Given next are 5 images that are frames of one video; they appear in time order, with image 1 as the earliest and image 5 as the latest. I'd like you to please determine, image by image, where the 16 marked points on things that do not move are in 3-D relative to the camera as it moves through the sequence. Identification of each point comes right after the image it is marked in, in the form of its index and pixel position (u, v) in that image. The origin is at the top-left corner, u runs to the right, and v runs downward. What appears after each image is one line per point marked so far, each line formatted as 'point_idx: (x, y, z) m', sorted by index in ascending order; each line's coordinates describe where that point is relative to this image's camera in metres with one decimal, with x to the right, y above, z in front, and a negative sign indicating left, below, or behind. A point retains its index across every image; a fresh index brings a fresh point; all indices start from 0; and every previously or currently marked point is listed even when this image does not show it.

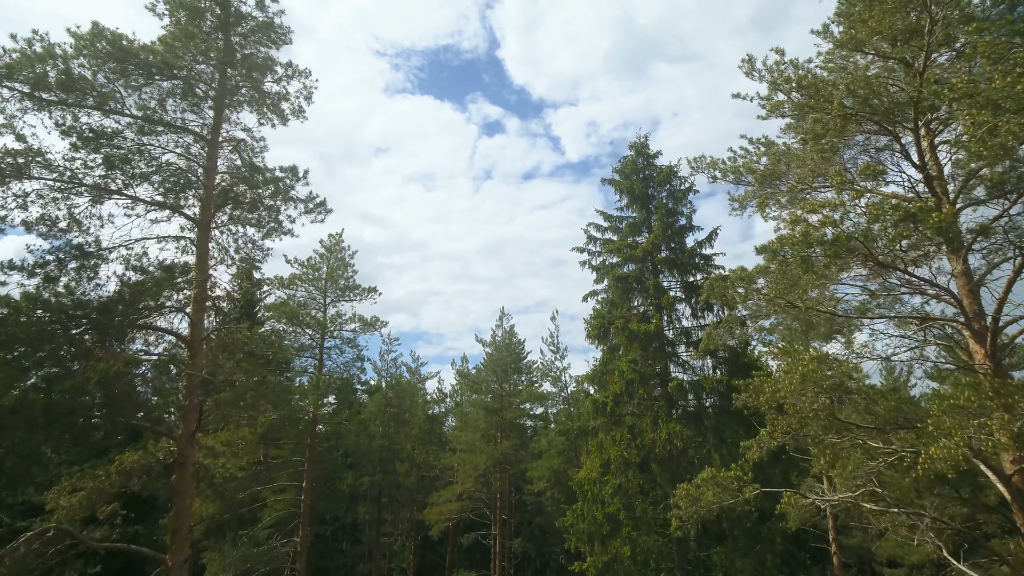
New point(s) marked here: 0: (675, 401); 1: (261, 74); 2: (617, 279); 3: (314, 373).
0: (+5.0, -3.4, +17.1) m
1: (-3.9, +3.3, +8.8) m
2: (+3.6, +0.3, +19.3) m
3: (-6.8, -3.0, +19.6) m
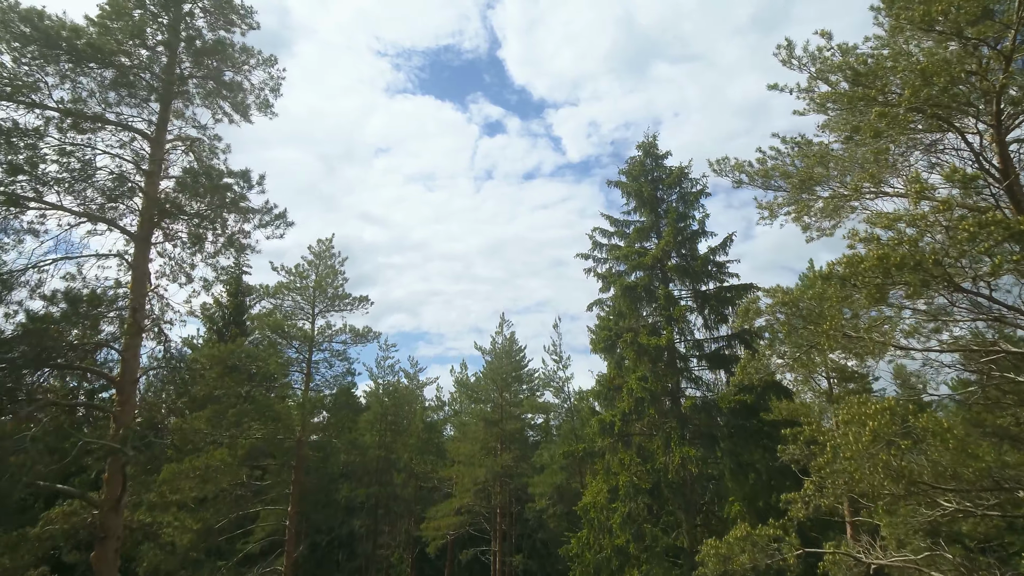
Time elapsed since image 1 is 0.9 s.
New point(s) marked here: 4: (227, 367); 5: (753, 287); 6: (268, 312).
0: (+5.0, -3.7, +15.8) m
1: (-3.9, +3.0, +7.5) m
2: (+3.6, 0.0, +18.1) m
3: (-6.8, -3.3, +18.3) m
4: (-8.9, -2.4, +17.8) m
5: (+7.8, 0.0, +18.2) m
6: (-8.1, -0.8, +18.8) m
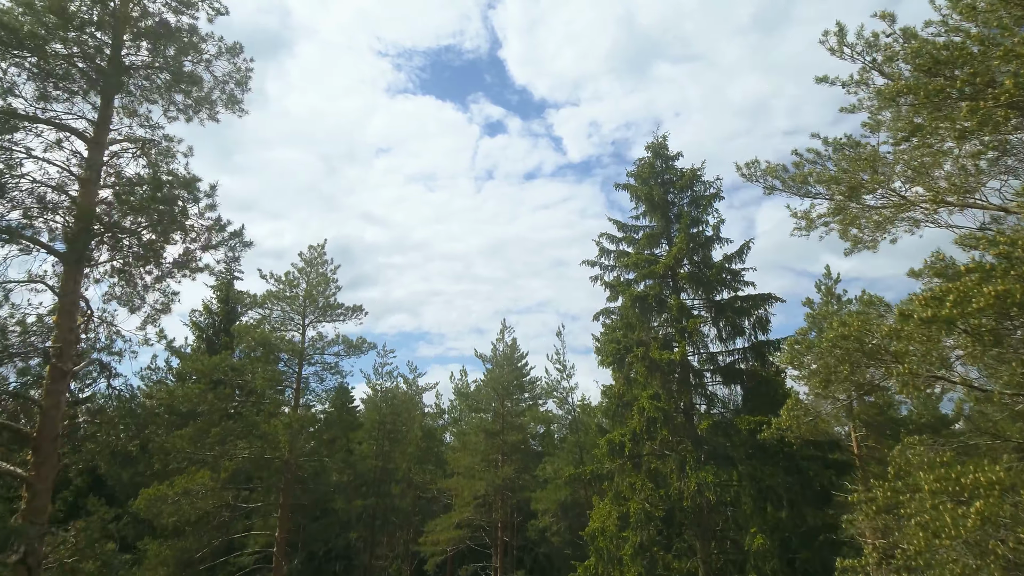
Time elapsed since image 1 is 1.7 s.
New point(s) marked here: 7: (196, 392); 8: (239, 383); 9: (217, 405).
0: (+5.0, -4.0, +14.7) m
1: (-3.8, +2.7, +6.5) m
2: (+3.7, -0.3, +17.0) m
3: (-6.8, -3.6, +17.3) m
4: (-8.8, -2.7, +16.8) m
5: (+7.8, -0.3, +17.1) m
6: (-8.0, -1.1, +17.8) m
7: (-9.2, -3.0, +16.4) m
8: (-8.2, -2.9, +17.2) m
9: (-8.6, -3.4, +16.7) m
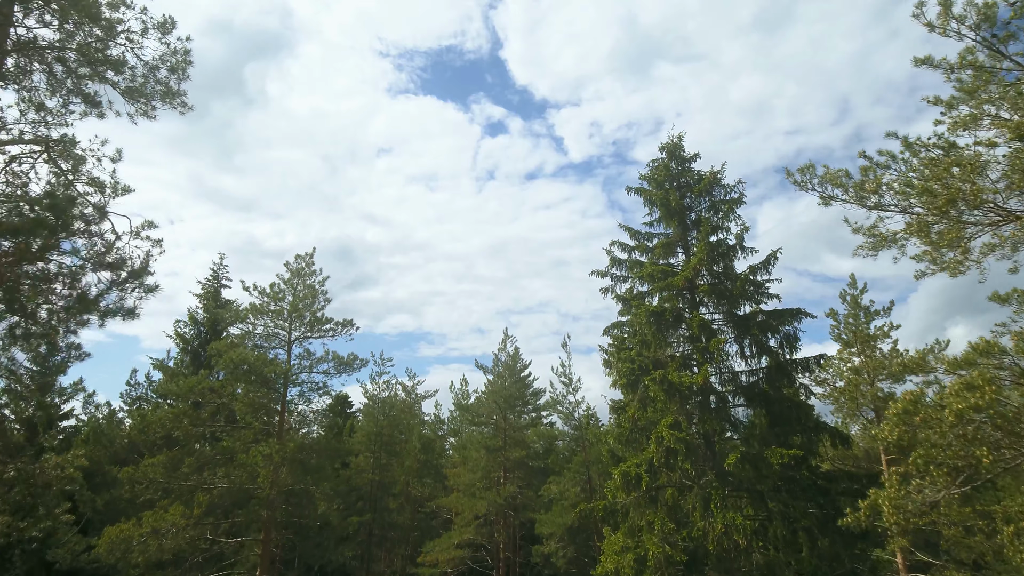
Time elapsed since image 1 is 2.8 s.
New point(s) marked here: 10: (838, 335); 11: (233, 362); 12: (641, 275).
0: (+5.1, -4.4, +13.3) m
1: (-3.8, +2.3, +5.0) m
2: (+3.8, -0.7, +15.5) m
3: (-6.6, -4.0, +15.8) m
4: (-8.7, -3.1, +15.3) m
5: (+7.9, -0.7, +15.6) m
6: (-7.9, -1.5, +16.3) m
7: (-9.1, -3.4, +15.0) m
8: (-8.1, -3.3, +15.7) m
9: (-8.5, -3.8, +15.2) m
10: (+11.2, -1.6, +19.5) m
11: (-7.6, -2.0, +15.4) m
12: (+3.7, +0.4, +16.4) m
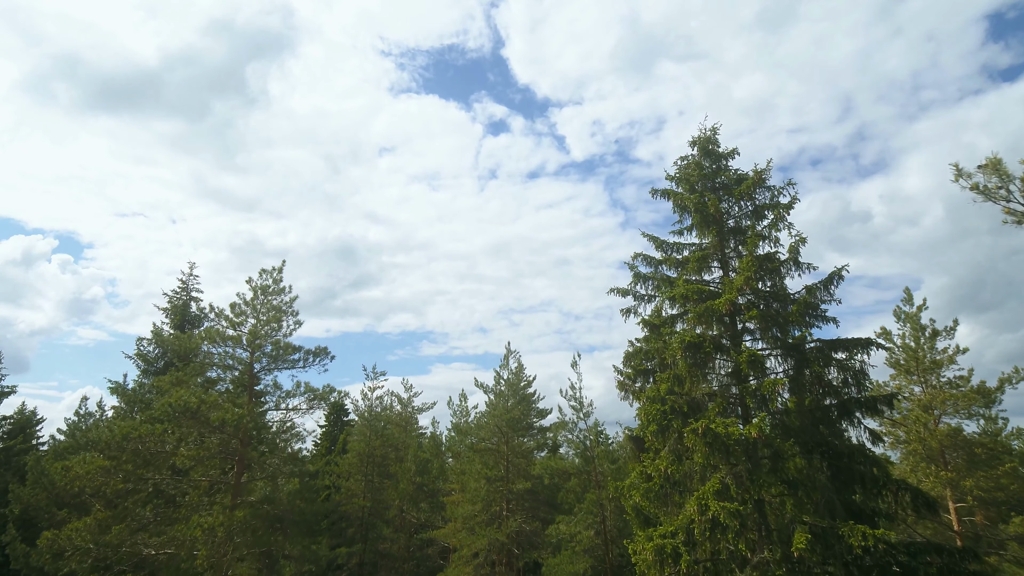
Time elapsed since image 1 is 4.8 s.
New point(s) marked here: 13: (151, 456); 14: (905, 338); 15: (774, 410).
0: (+5.2, -5.0, +10.5) m
1: (-3.7, +1.7, +2.3) m
2: (+3.9, -1.3, +12.7) m
3: (-6.5, -4.5, +13.1) m
4: (-8.6, -3.7, +12.6) m
5: (+8.0, -1.2, +12.9) m
6: (-7.8, -2.0, +13.6) m
7: (-9.0, -3.9, +12.3) m
8: (-8.0, -3.8, +13.0) m
9: (-8.4, -4.4, +12.5) m
10: (+11.4, -2.1, +16.8) m
11: (-7.5, -2.6, +12.7) m
12: (+3.8, -0.2, +13.6) m
13: (-8.1, -3.7, +13.0) m
14: (+12.0, -1.5, +17.2) m
15: (+5.5, -2.5, +12.0) m
